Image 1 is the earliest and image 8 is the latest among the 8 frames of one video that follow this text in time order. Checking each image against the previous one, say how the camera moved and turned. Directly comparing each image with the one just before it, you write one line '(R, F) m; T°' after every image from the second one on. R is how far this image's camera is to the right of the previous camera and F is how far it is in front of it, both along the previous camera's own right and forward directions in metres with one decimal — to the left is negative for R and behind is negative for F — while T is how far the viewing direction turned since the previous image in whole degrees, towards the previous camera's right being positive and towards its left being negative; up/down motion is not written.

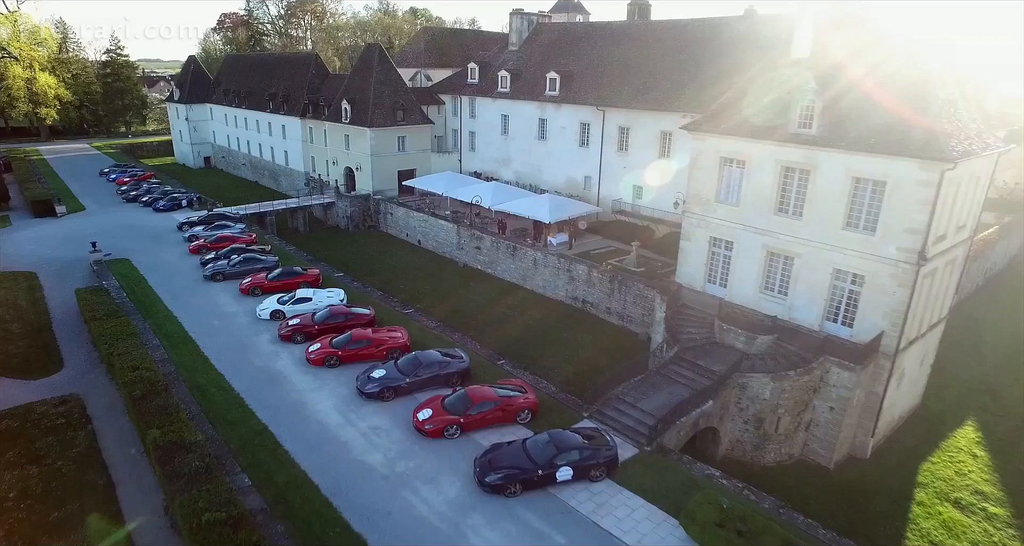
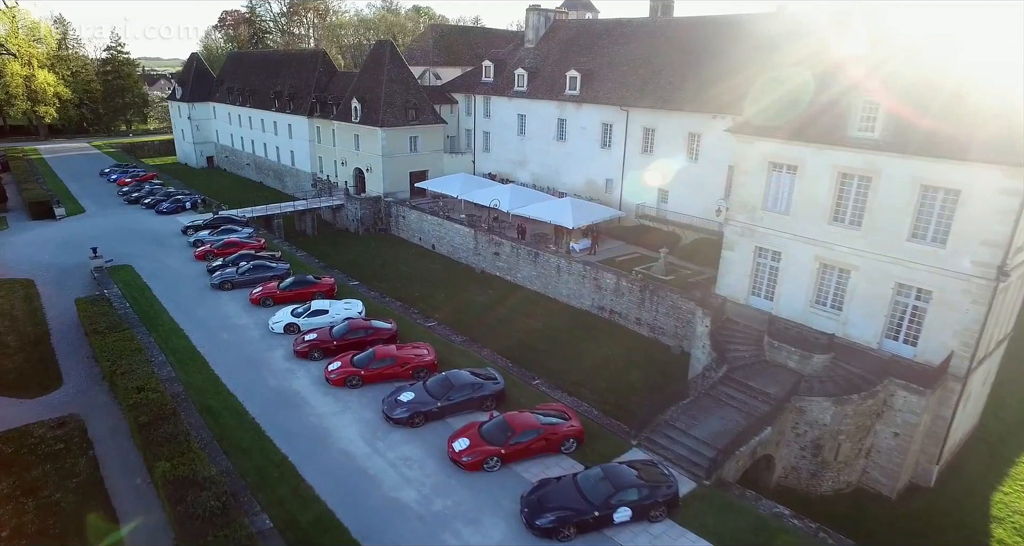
(-1.2, +1.5) m; 0°
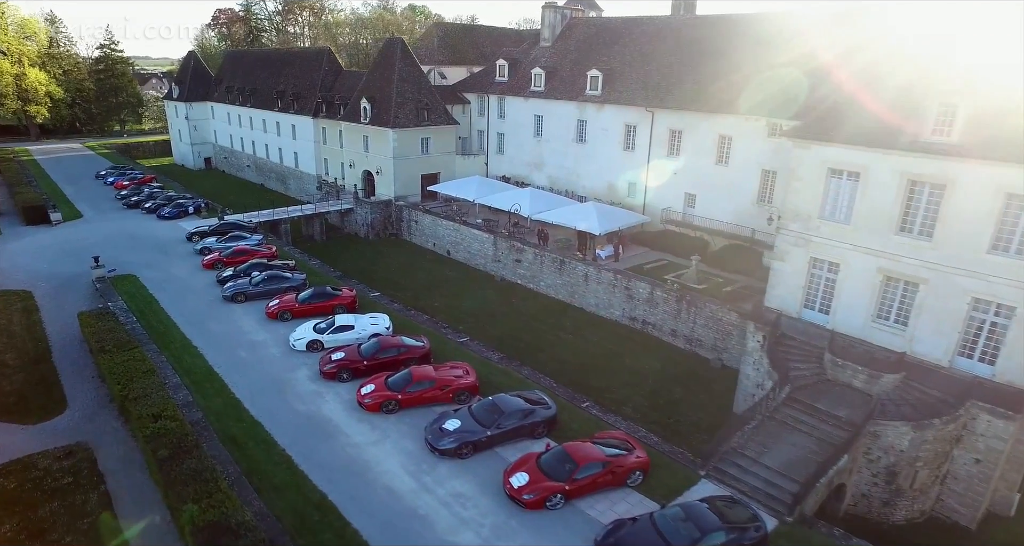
(-1.7, +1.4) m; +1°
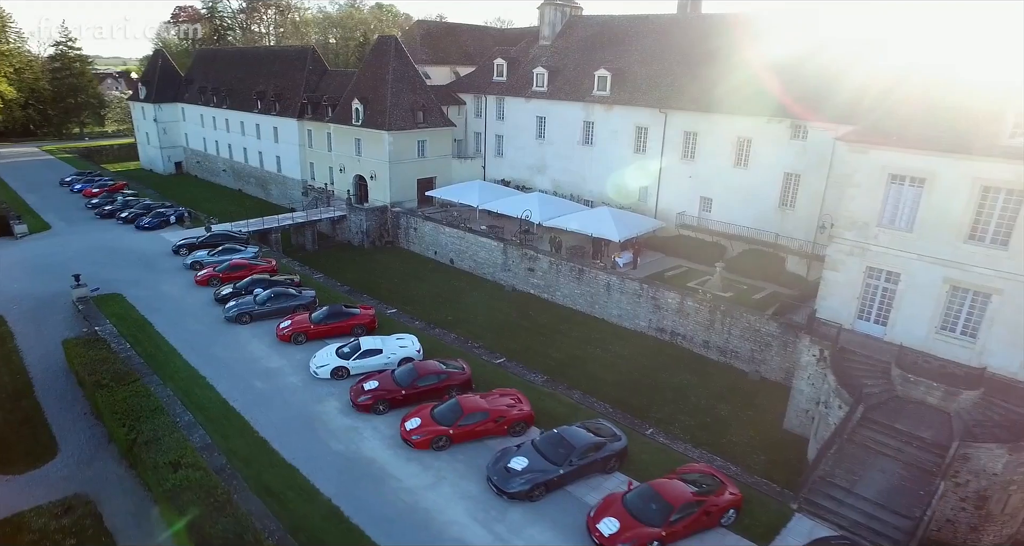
(-2.5, +1.6) m; +3°
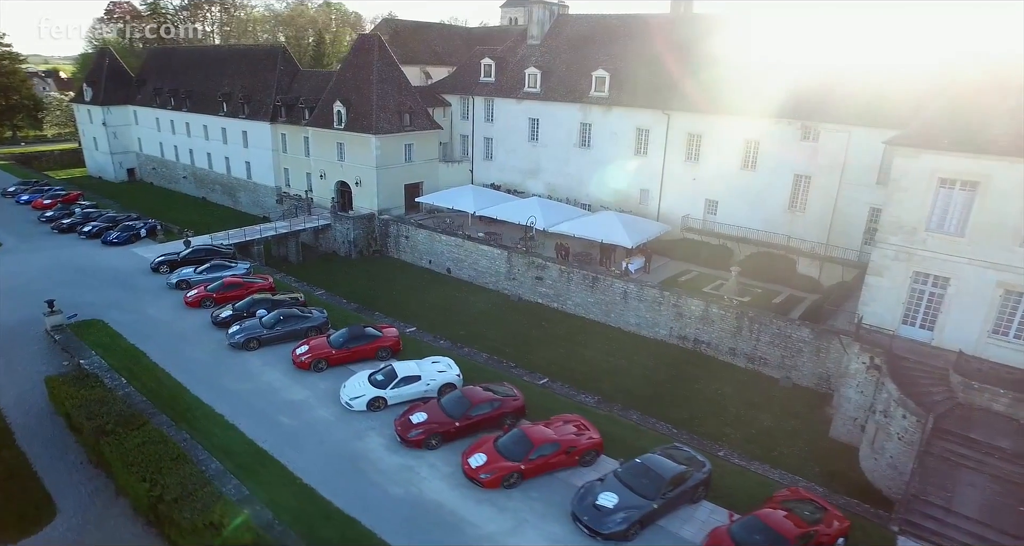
(-2.9, +1.4) m; +5°
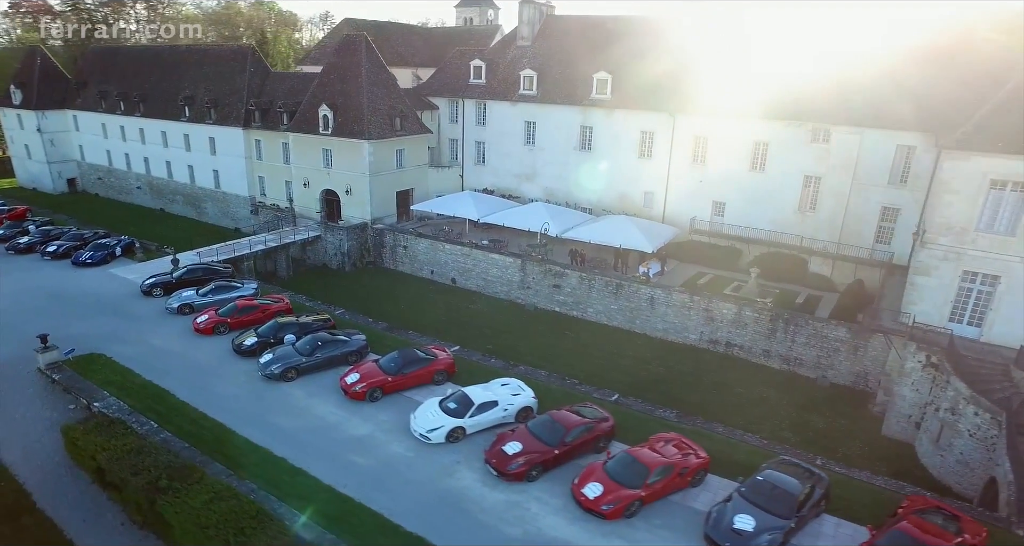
(-3.9, +1.2) m; +6°
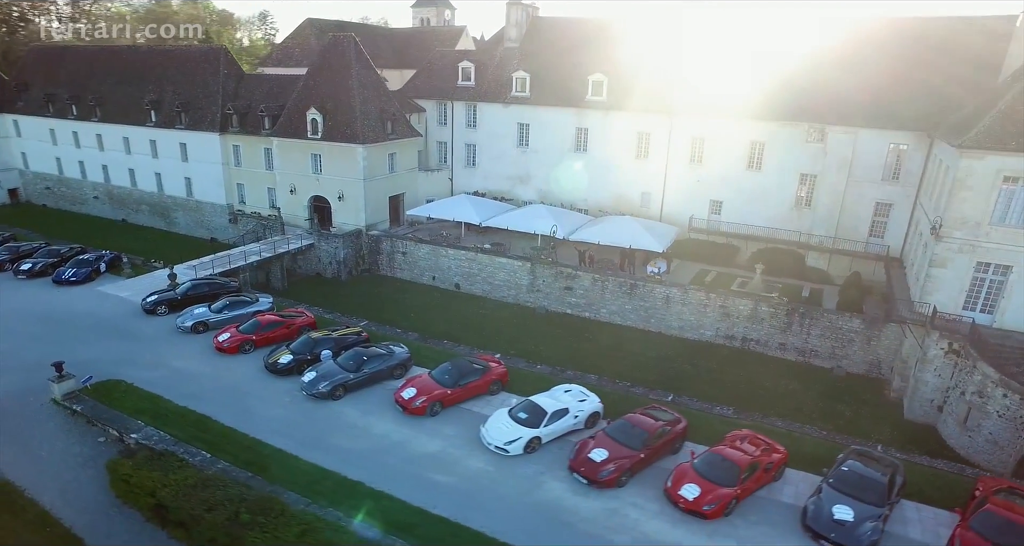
(-3.4, +0.4) m; +6°
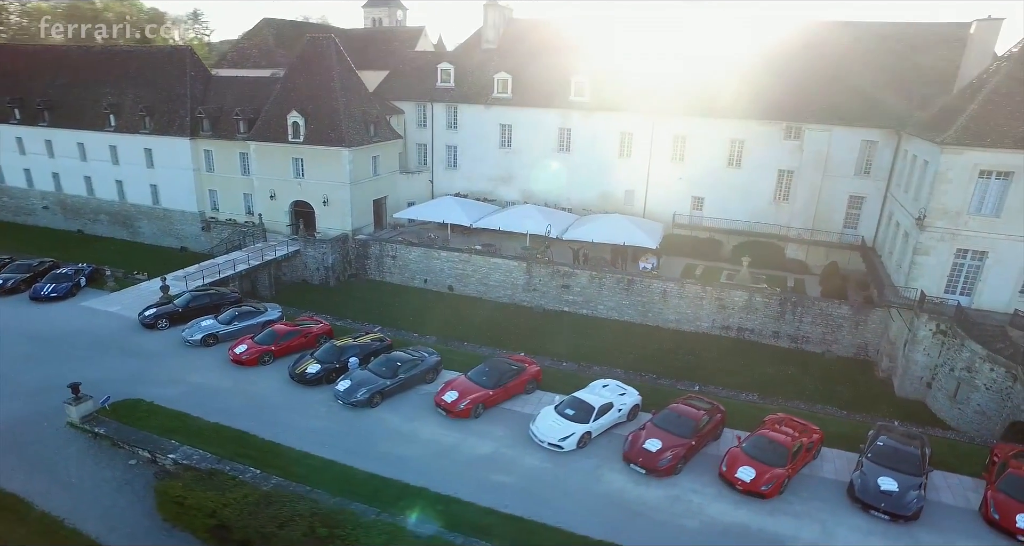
(-2.8, -0.1) m; +6°
